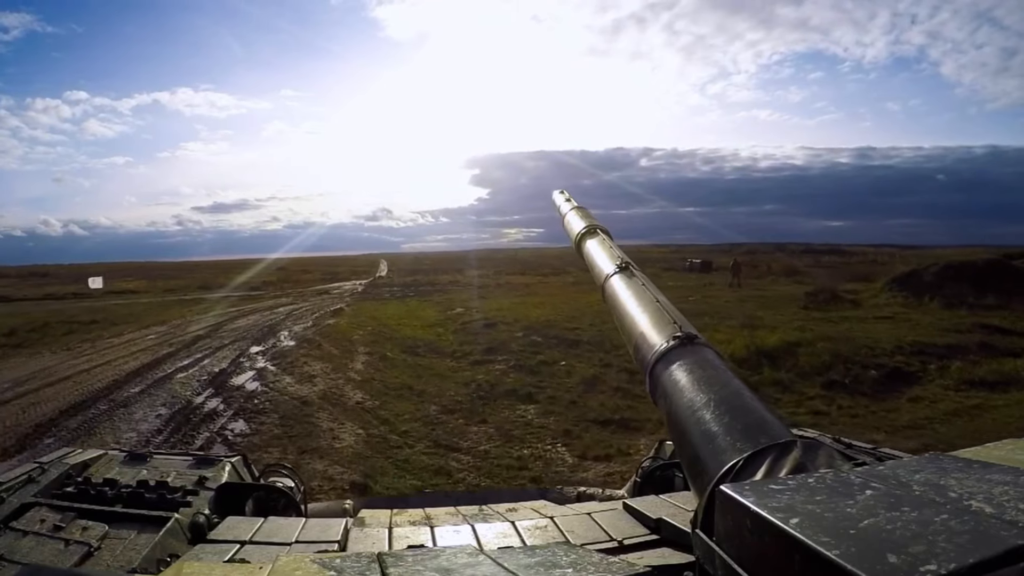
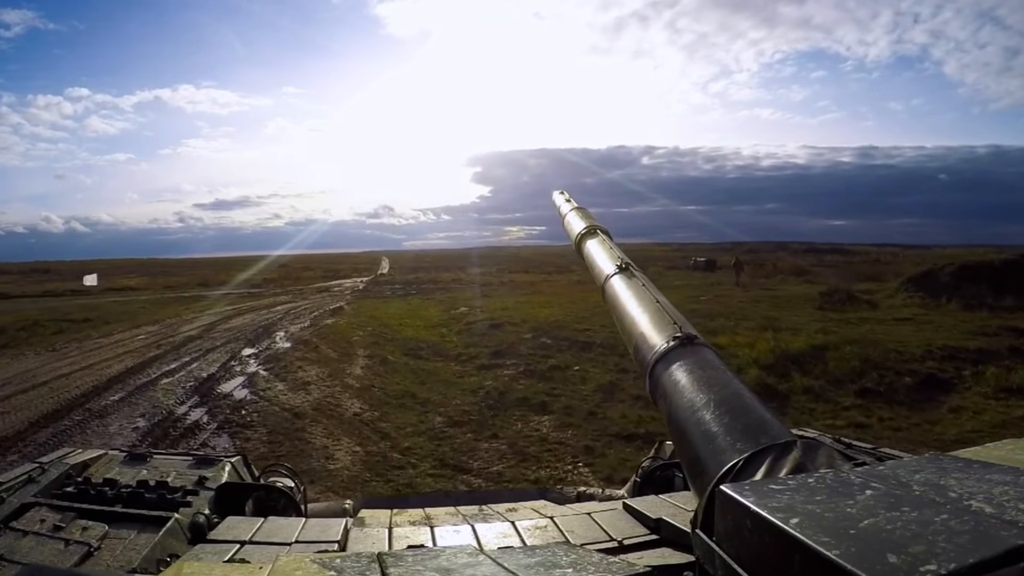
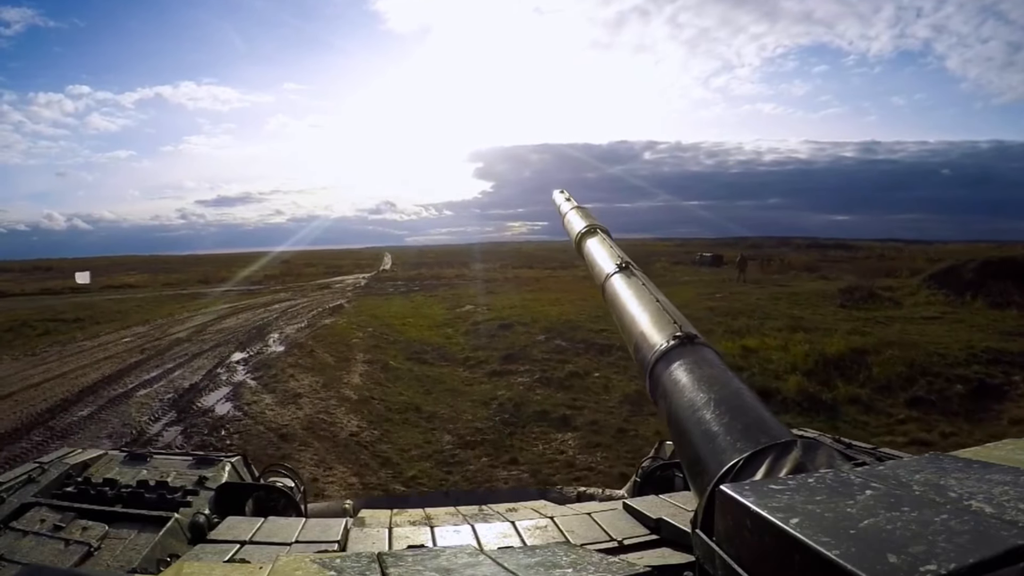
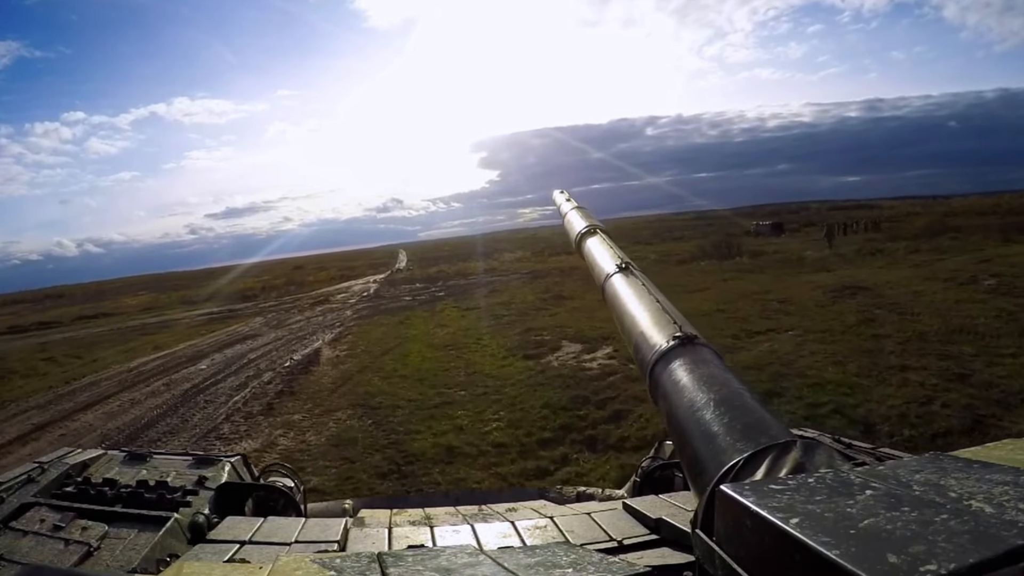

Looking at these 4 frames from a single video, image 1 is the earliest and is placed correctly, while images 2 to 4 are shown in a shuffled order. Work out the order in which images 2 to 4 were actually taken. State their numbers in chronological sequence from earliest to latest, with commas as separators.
2, 3, 4
